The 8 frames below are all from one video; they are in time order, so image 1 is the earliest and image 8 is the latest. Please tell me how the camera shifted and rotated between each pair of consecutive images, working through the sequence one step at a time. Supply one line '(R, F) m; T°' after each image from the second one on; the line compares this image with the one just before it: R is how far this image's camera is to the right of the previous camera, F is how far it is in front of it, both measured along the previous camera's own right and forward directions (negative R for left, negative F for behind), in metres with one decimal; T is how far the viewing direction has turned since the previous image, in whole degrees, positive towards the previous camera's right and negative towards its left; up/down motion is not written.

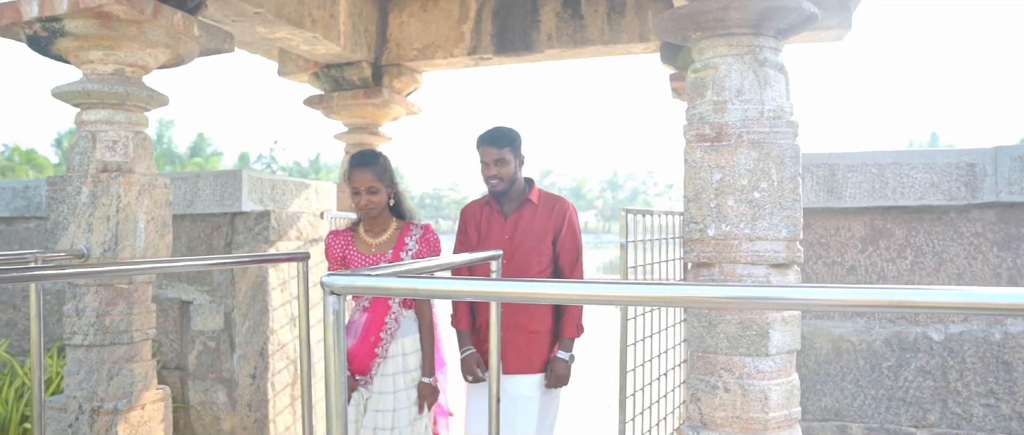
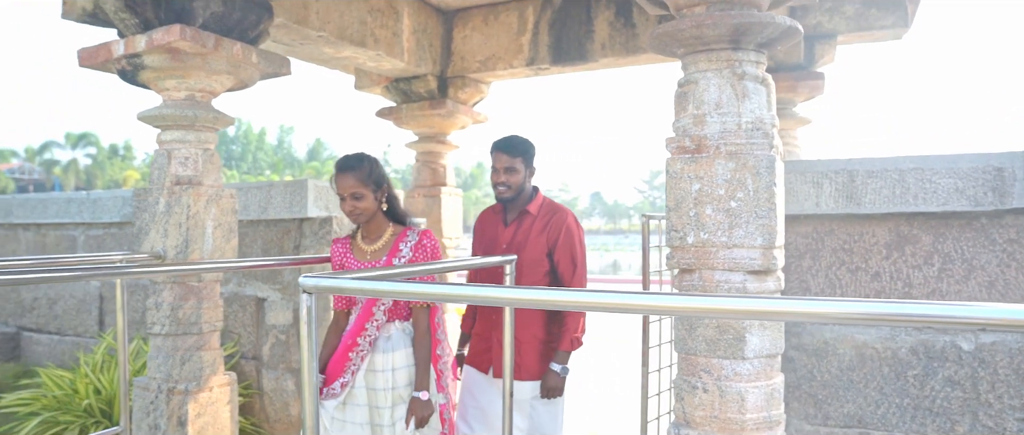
(+0.4, -0.2) m; -8°
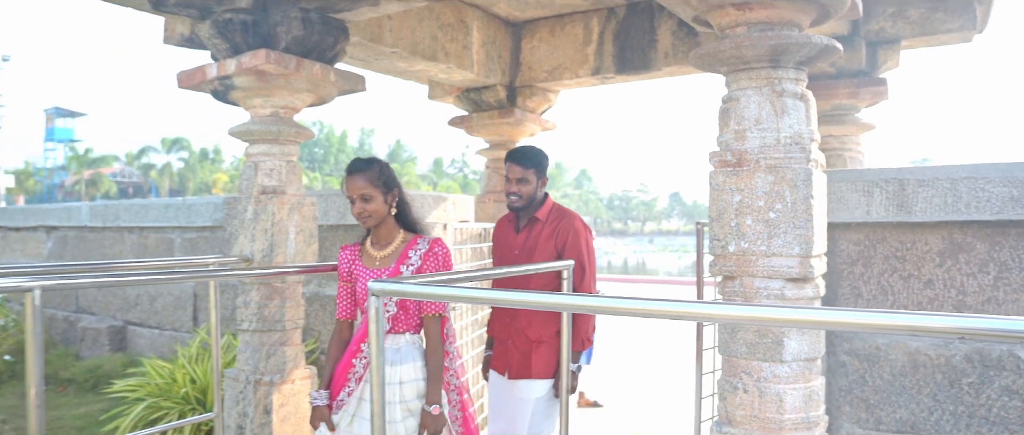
(+0.1, -0.2) m; -6°
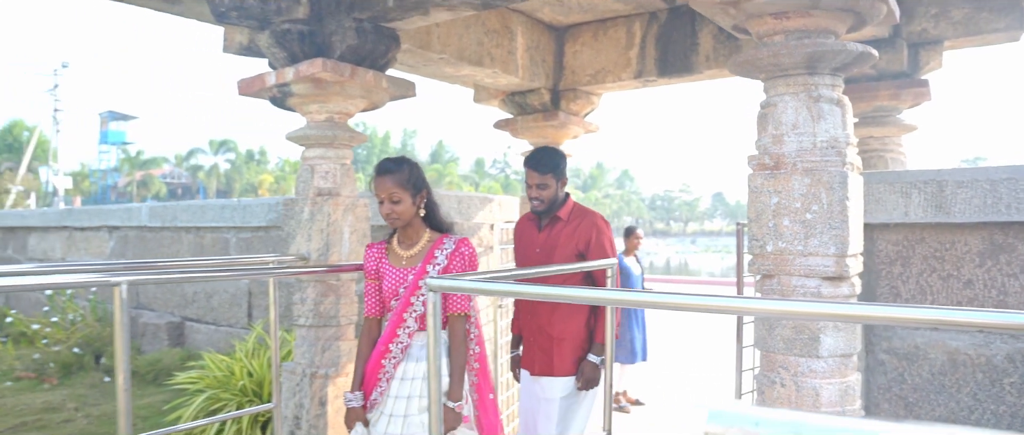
(0.0, -0.1) m; -3°
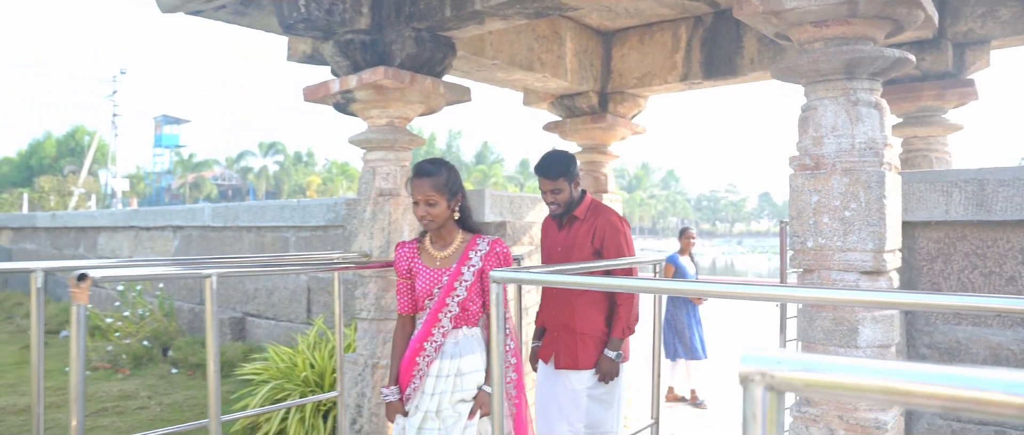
(0.0, -0.2) m; -3°
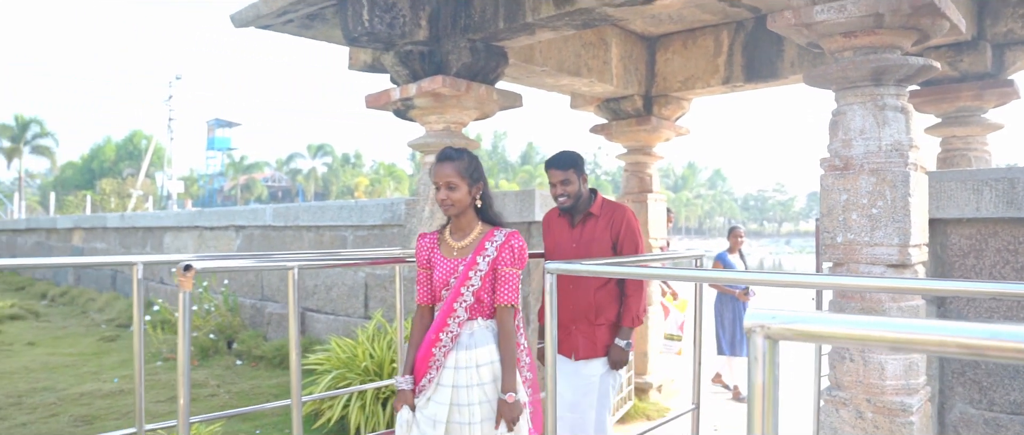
(0.0, -0.3) m; -3°
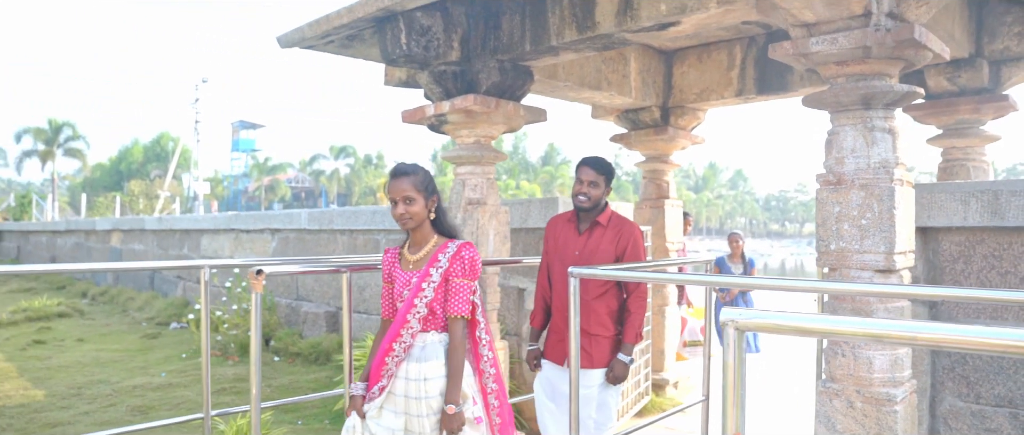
(0.0, -0.4) m; -1°
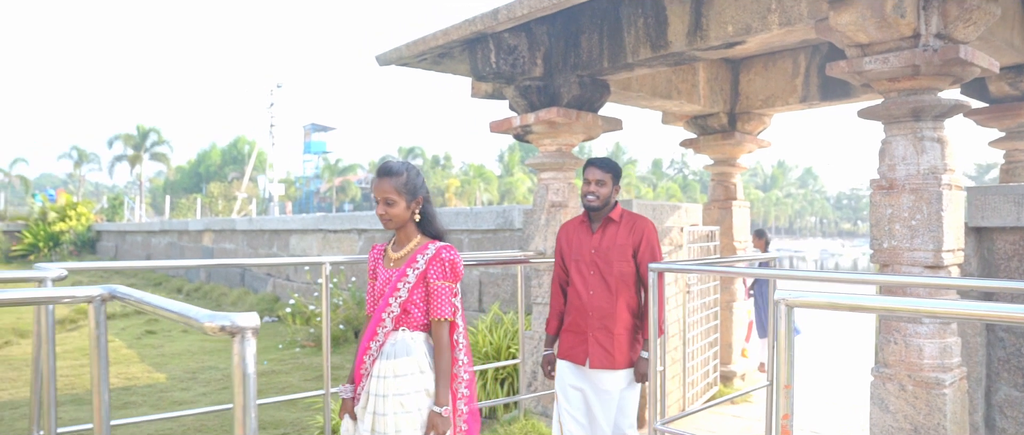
(-0.1, -0.5) m; -5°
